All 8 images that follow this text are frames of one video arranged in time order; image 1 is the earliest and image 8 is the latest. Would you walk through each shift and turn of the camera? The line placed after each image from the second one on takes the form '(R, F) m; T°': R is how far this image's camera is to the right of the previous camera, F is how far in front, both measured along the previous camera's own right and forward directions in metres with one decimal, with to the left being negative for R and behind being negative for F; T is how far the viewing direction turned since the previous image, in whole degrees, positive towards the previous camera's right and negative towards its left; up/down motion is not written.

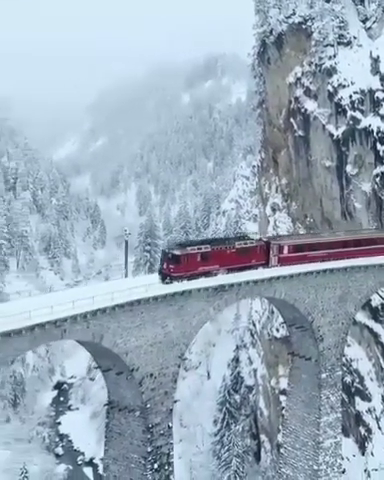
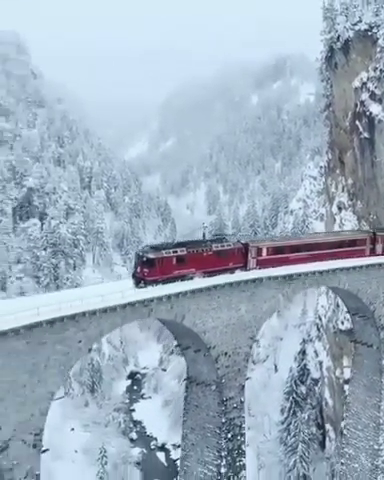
(-0.1, -2.4) m; -4°
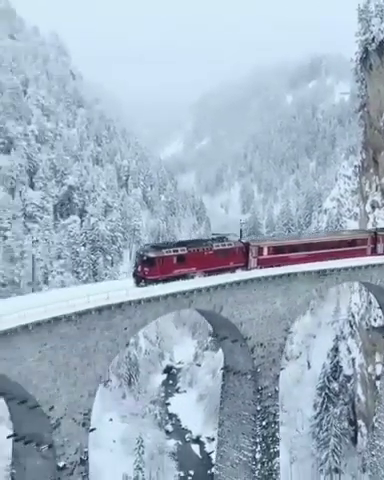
(-0.1, -1.1) m; -2°
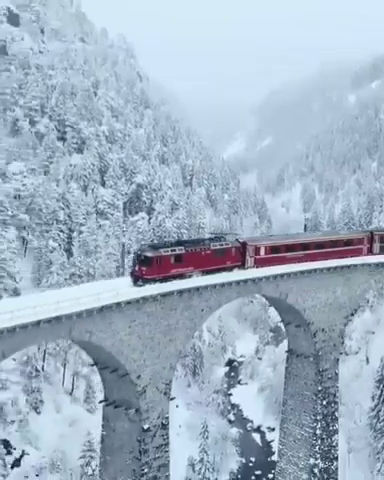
(-0.2, -2.2) m; -3°
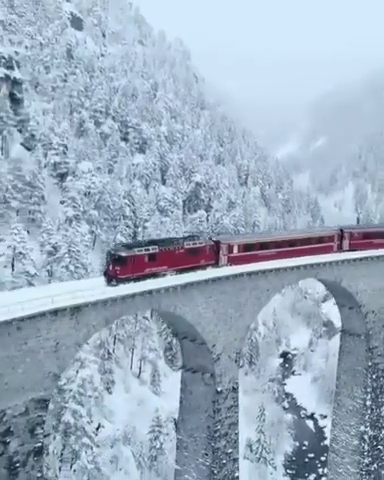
(-0.3, -3.0) m; -3°
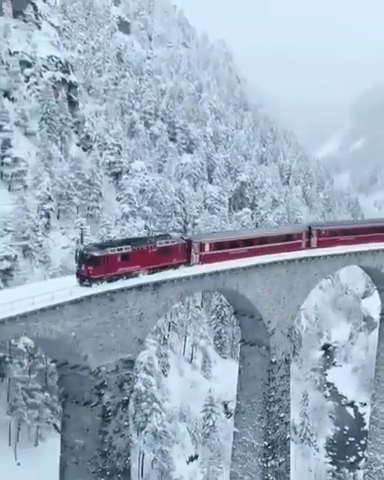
(-0.4, -3.1) m; -2°
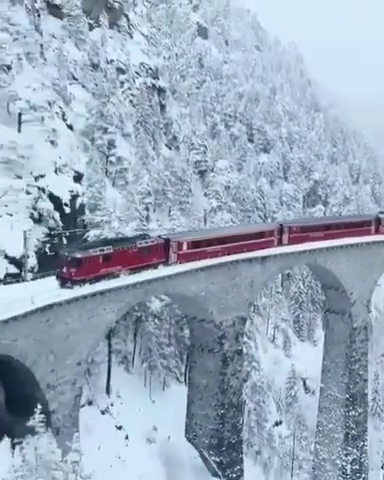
(-0.8, -5.1) m; -3°
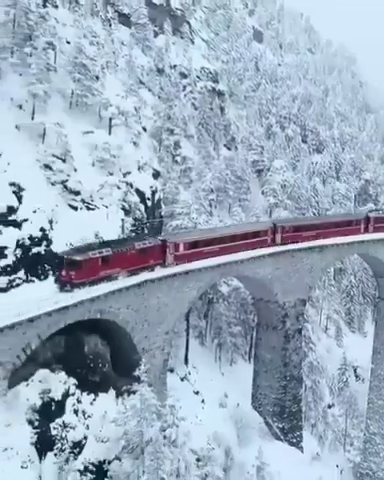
(-0.5, -3.3) m; -3°
